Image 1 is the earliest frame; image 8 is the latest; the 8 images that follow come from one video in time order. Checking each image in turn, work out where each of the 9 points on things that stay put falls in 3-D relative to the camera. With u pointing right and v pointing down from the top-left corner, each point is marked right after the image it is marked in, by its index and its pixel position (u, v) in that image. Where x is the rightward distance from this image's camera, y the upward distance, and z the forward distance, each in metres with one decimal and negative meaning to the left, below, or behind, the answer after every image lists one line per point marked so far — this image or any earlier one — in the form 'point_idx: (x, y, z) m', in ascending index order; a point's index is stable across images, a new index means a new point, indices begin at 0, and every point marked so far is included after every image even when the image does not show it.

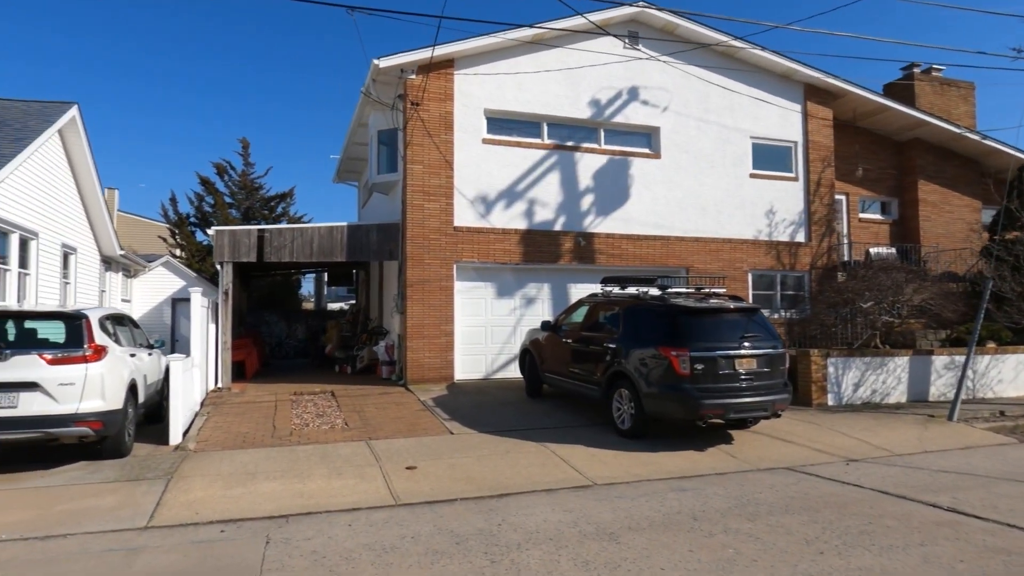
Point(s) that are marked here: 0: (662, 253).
0: (+3.3, +0.8, +14.6) m
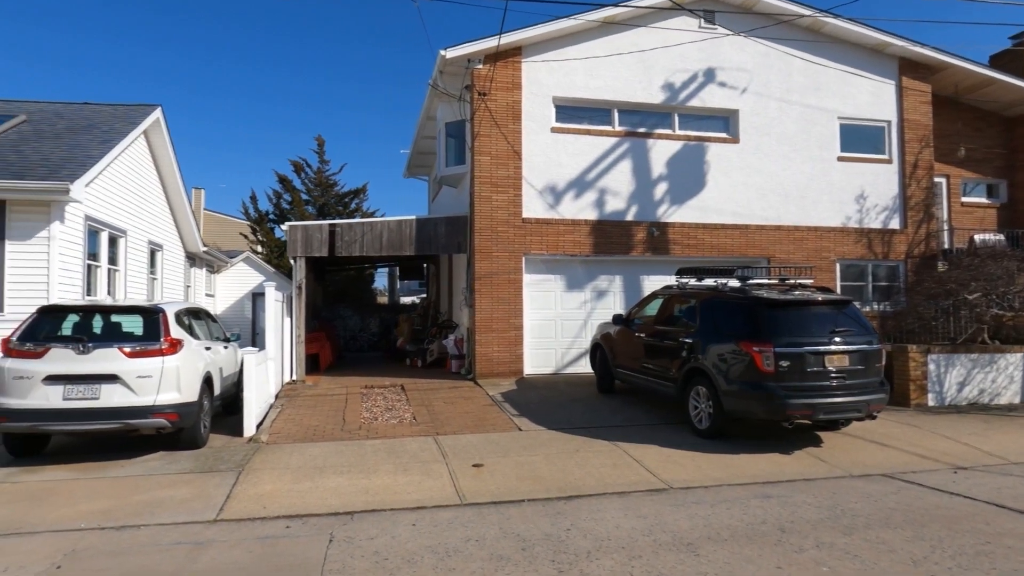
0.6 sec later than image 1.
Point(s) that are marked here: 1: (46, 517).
0: (+4.8, +0.9, +13.9) m
1: (-4.0, -1.9, +5.6) m
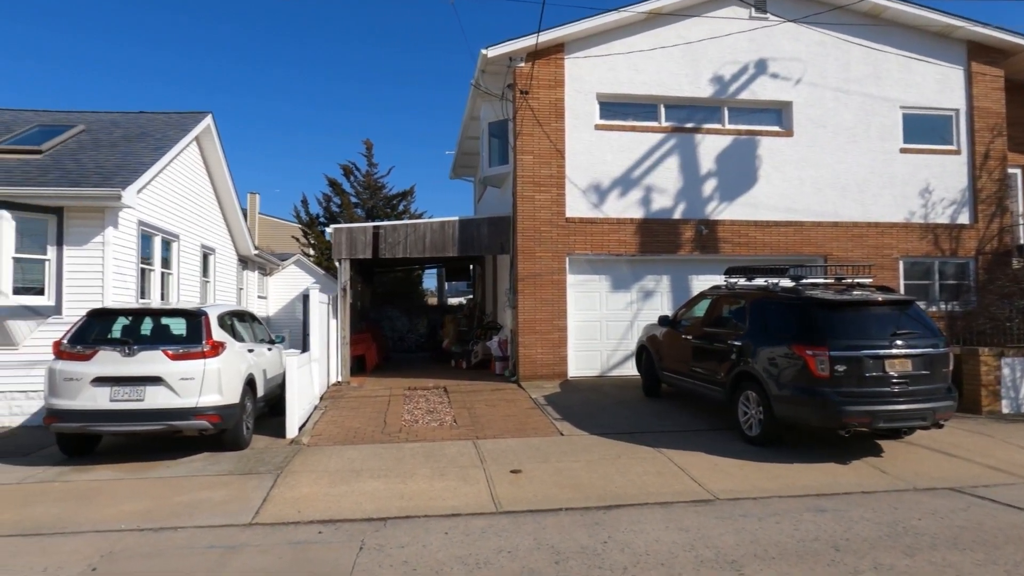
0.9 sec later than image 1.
0: (+5.7, +1.0, +13.3) m
1: (-3.7, -2.0, +5.8) m
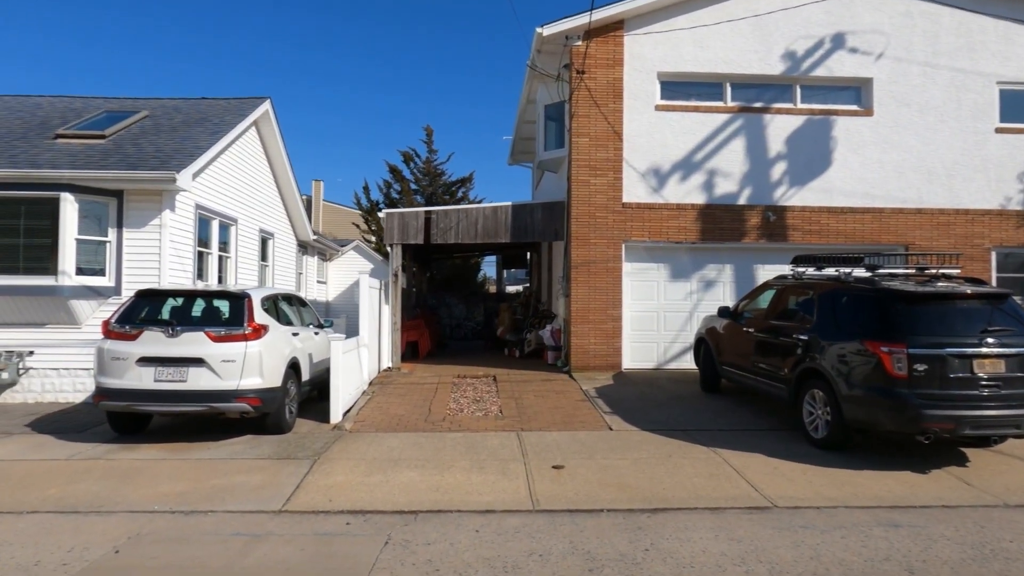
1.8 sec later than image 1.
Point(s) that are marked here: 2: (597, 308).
0: (+6.7, +1.1, +12.3) m
1: (-3.3, -1.8, +5.8) m
2: (+1.5, -0.4, +12.0) m
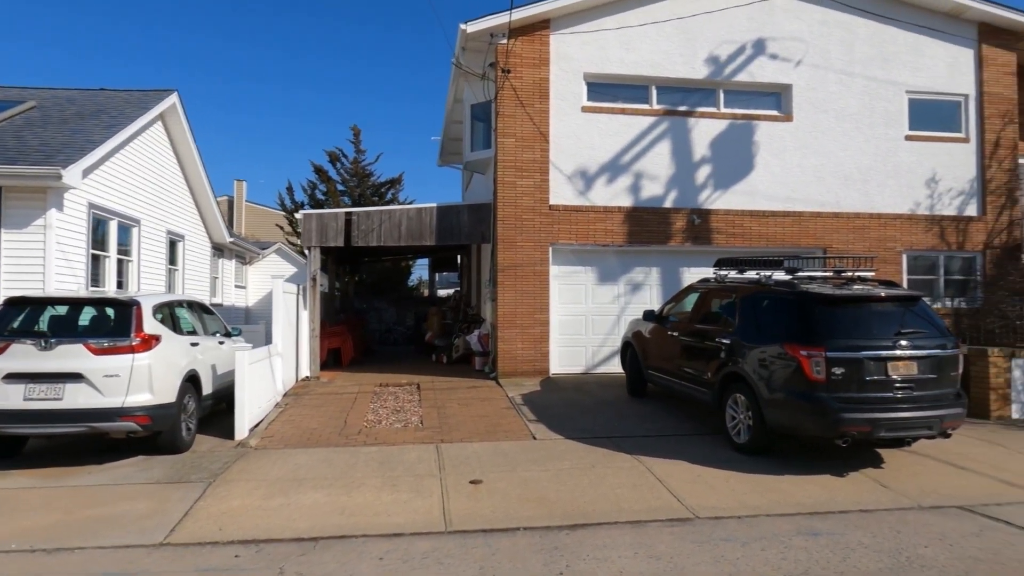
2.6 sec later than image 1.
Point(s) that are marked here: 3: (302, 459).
0: (+5.3, +1.1, +12.5) m
1: (-4.0, -1.9, +5.1) m
2: (+0.2, -0.4, +11.7) m
3: (-2.2, -1.8, +7.1) m
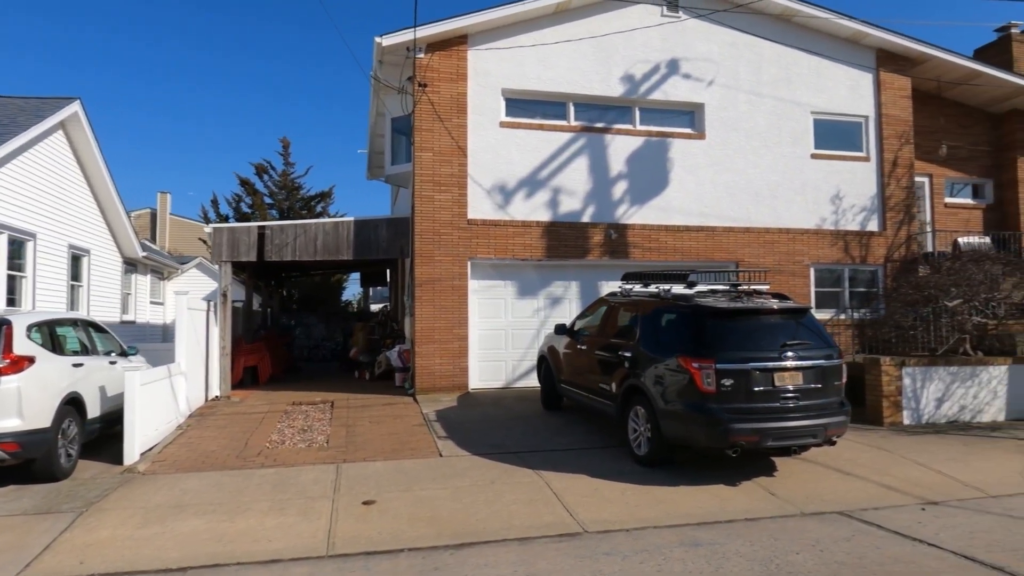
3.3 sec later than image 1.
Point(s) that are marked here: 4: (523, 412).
0: (+3.8, +0.8, +12.9) m
1: (-4.9, -2.0, +4.6) m
2: (-1.2, -0.7, +11.6) m
3: (-3.3, -2.0, +6.8) m
4: (+0.2, -1.9, +10.2) m
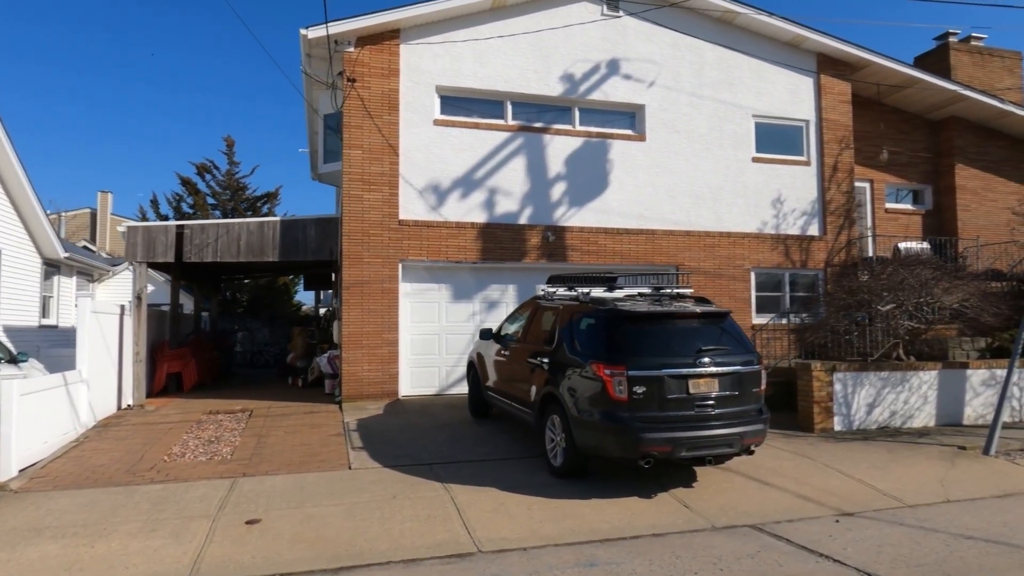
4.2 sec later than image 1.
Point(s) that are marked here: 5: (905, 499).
0: (+2.6, +0.7, +12.7) m
1: (-5.7, -2.0, +4.0) m
2: (-2.4, -0.7, +11.1) m
3: (-4.2, -2.0, +6.2) m
4: (-0.9, -2.0, +9.8) m
5: (+3.8, -2.0, +6.4) m
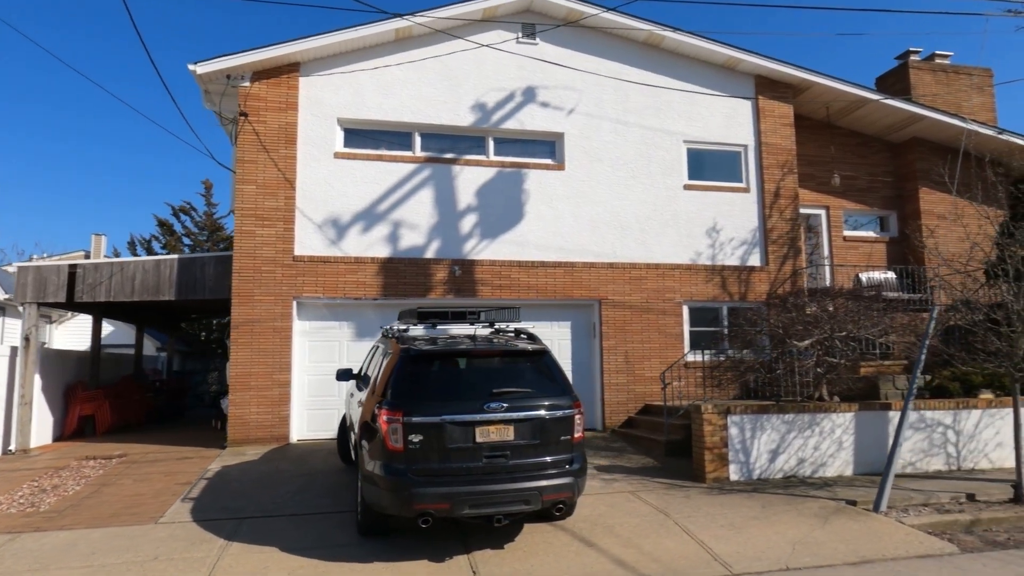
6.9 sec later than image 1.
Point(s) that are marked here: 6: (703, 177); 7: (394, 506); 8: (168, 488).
0: (+1.0, +0.1, +12.0) m
1: (-7.8, -2.3, +3.7) m
2: (-4.0, -1.4, +10.7) m
3: (-6.1, -2.4, +5.8) m
4: (-2.7, -2.5, +9.2) m
5: (+1.9, -2.3, +5.6) m
6: (+3.7, +2.2, +13.1) m
7: (-0.9, -1.8, +5.4) m
8: (-4.2, -2.5, +8.1) m
